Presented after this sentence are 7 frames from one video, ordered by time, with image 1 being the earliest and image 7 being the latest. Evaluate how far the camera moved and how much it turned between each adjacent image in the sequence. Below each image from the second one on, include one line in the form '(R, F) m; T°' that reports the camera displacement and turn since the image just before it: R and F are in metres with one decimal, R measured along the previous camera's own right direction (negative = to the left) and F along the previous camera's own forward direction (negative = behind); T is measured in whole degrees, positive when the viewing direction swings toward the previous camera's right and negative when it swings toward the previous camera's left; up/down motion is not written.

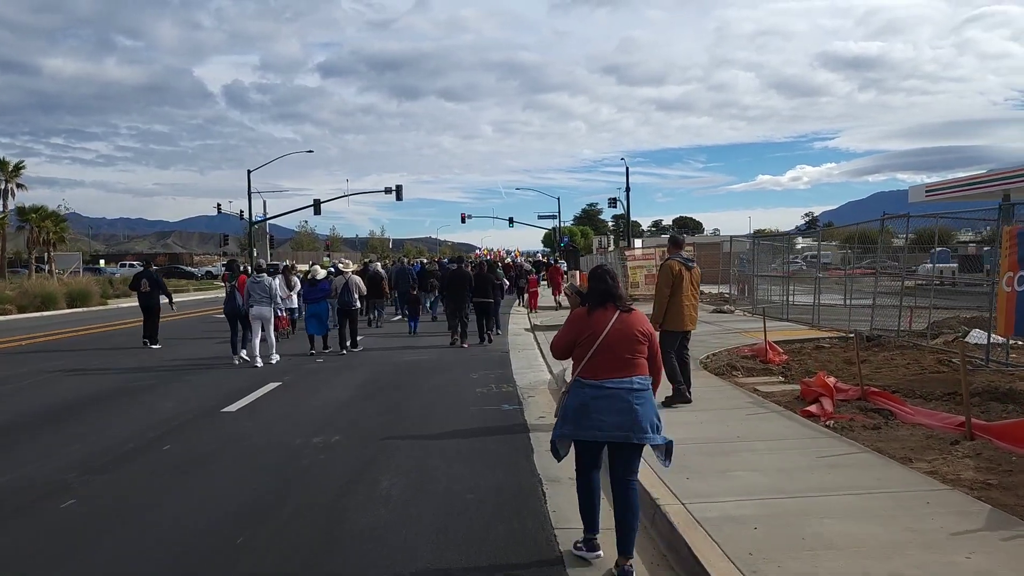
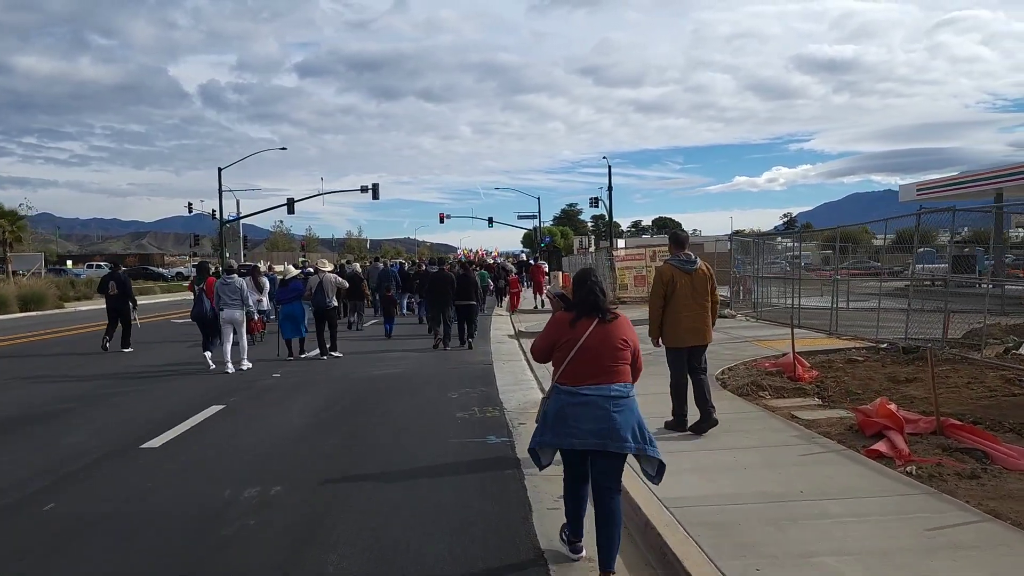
(-0.1, +1.7) m; +1°
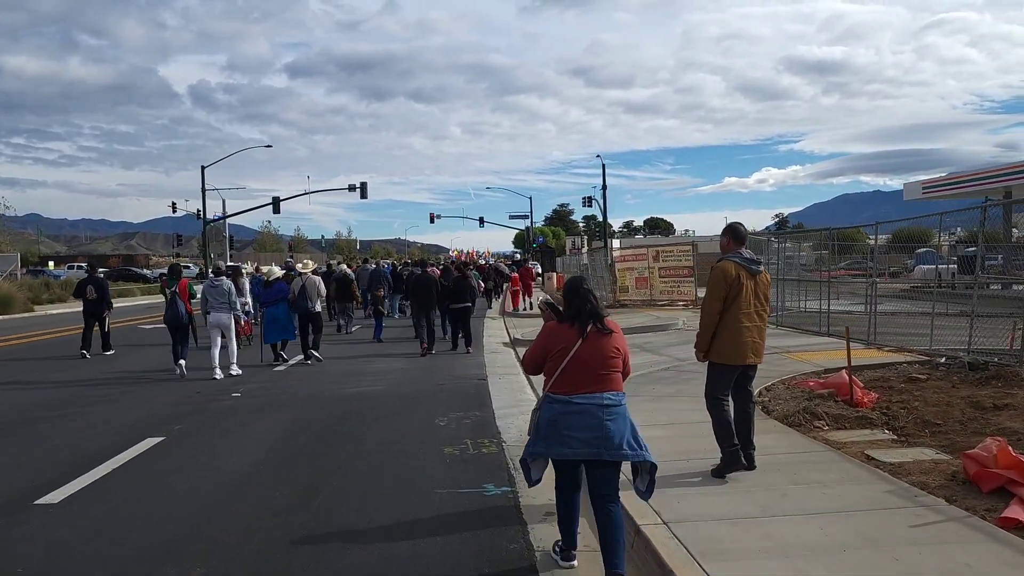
(-0.1, +1.6) m; +1°
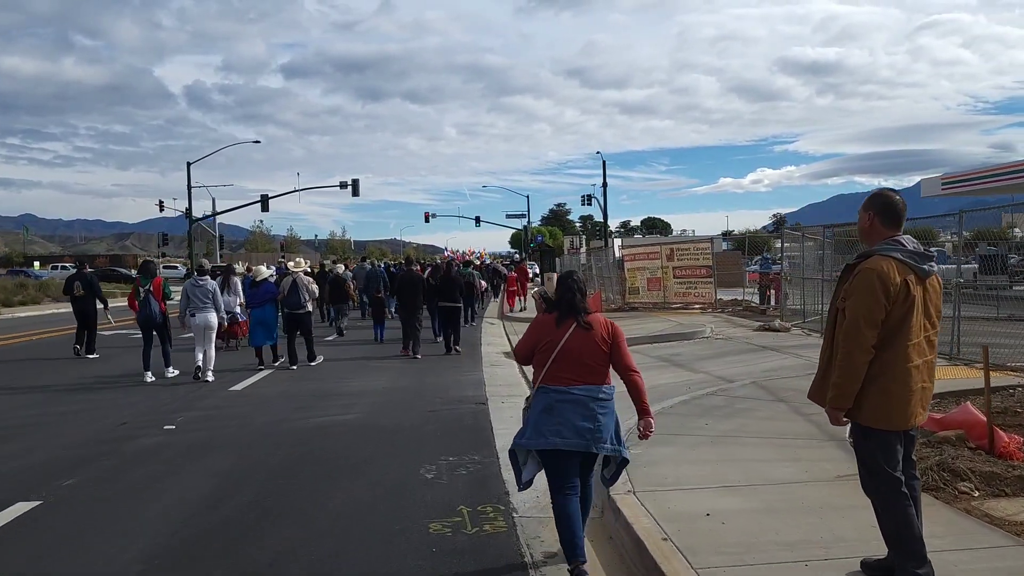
(-0.1, +2.2) m; 0°
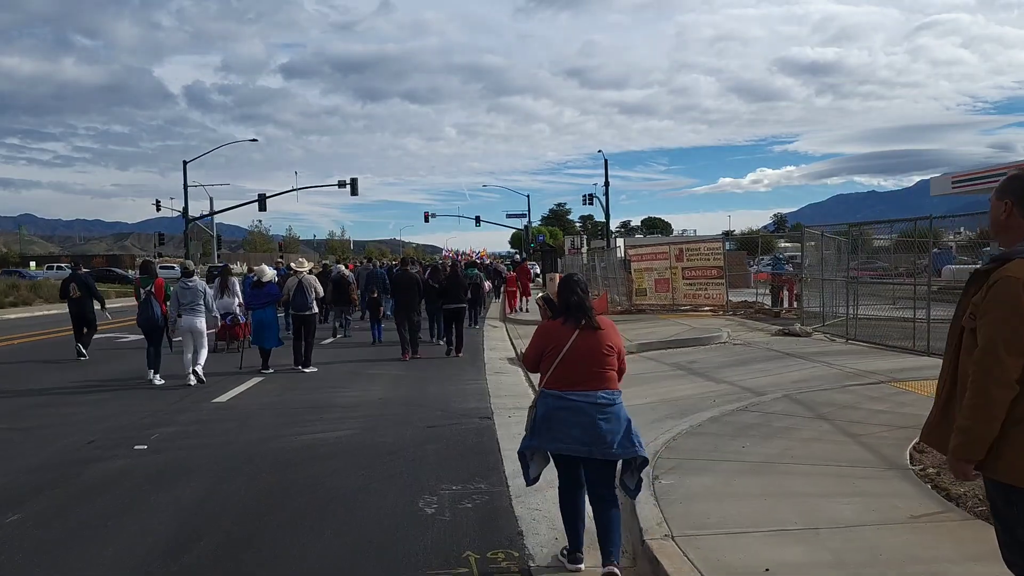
(-0.1, +0.8) m; 0°
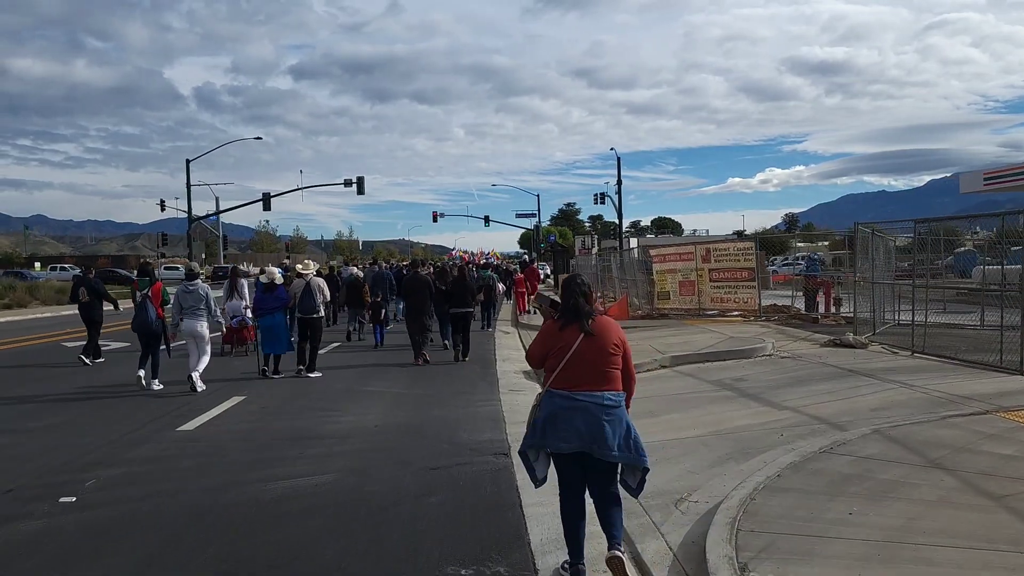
(-0.1, +1.6) m; -1°
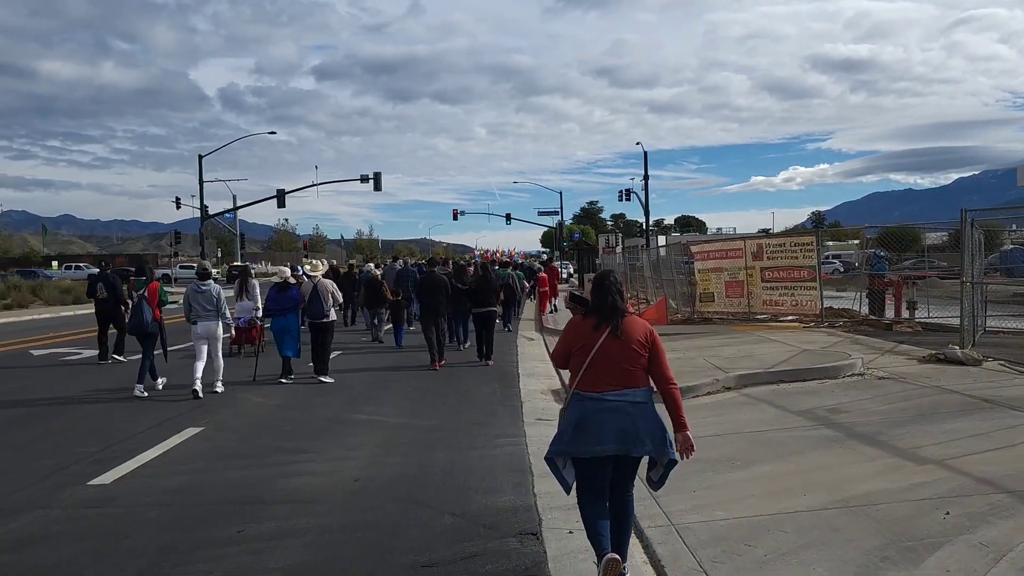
(-0.1, +2.3) m; -1°
